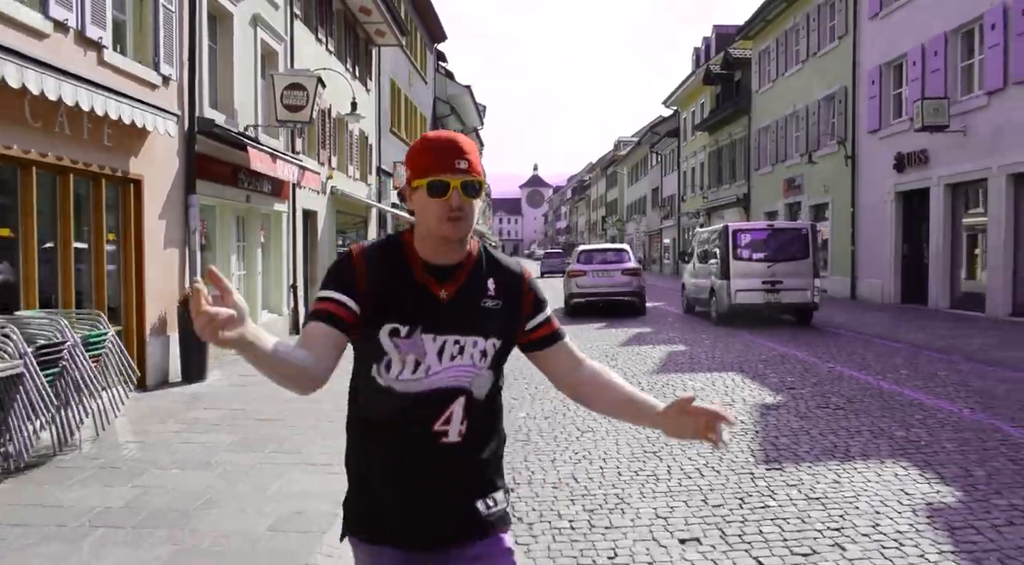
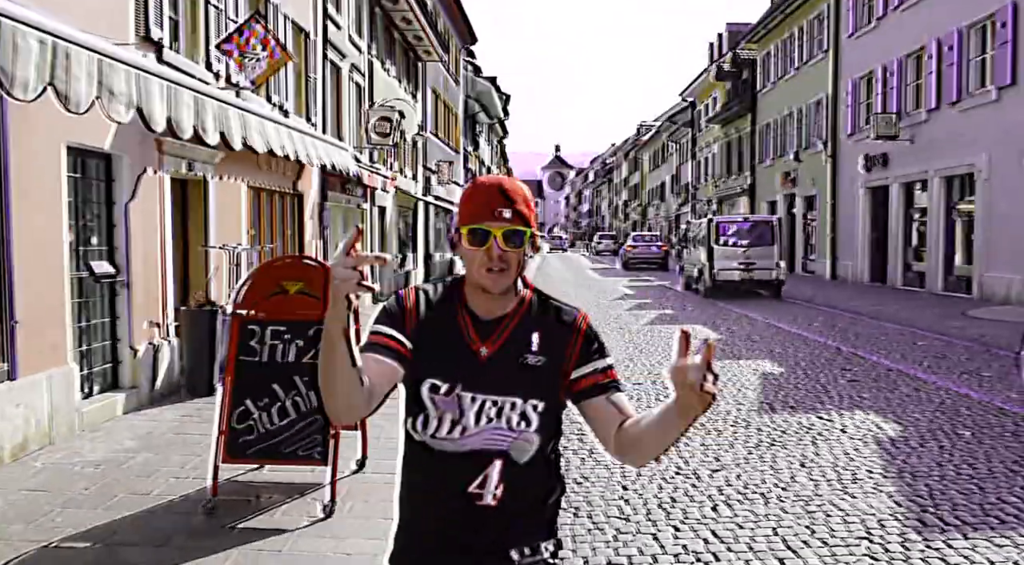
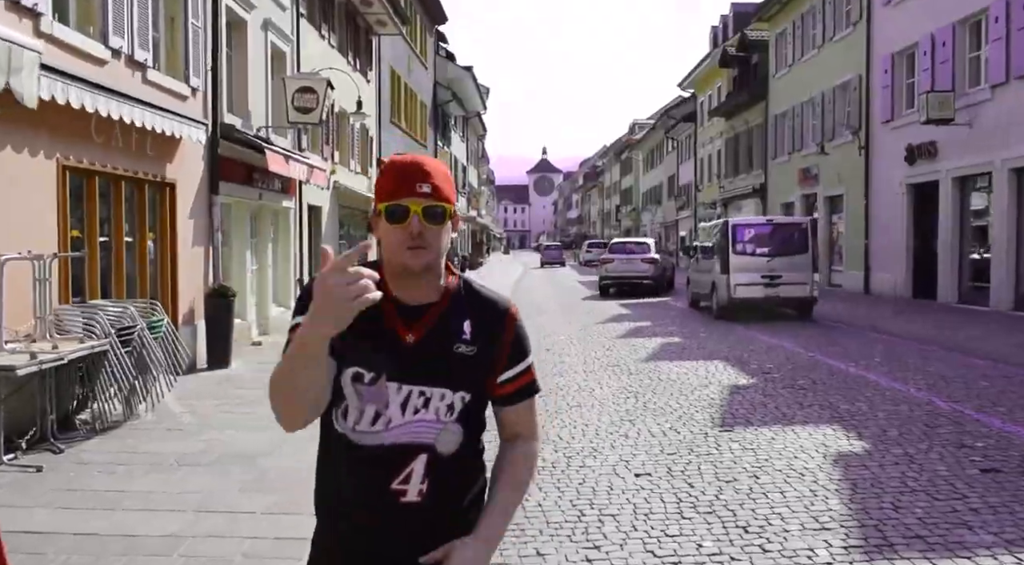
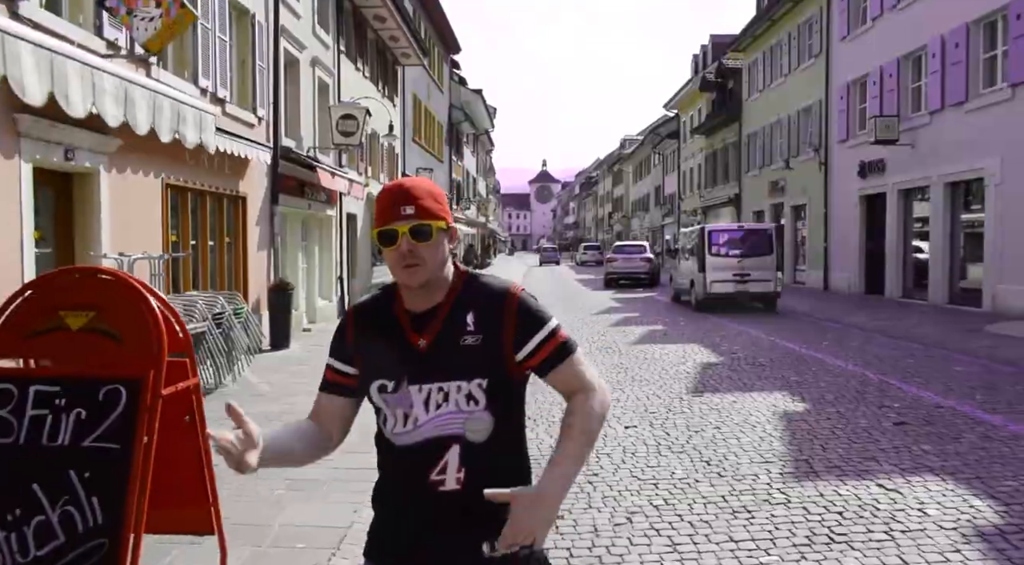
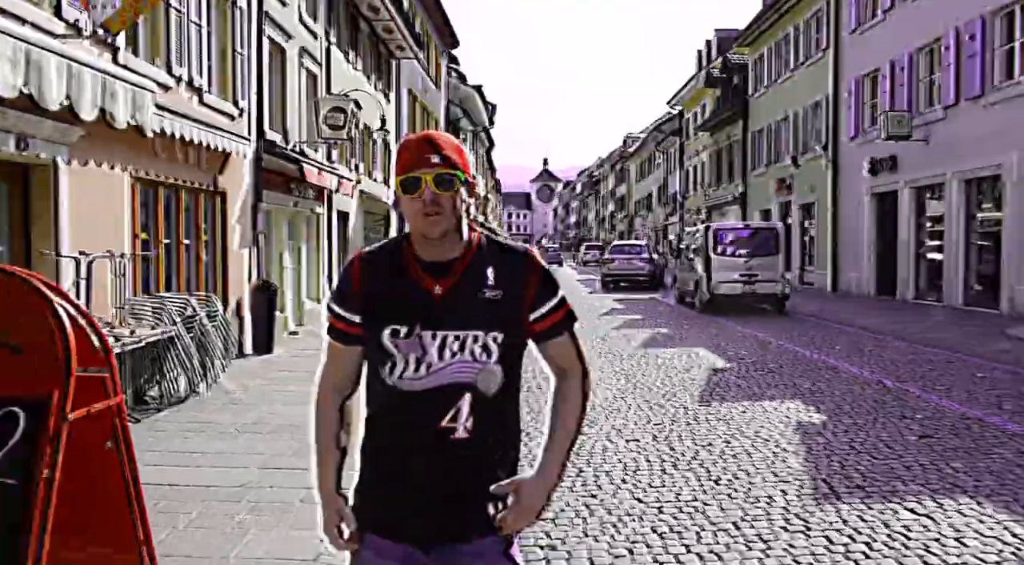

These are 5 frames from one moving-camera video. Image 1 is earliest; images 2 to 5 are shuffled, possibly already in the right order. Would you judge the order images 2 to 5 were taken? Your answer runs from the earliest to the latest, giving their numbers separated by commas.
3, 5, 4, 2
